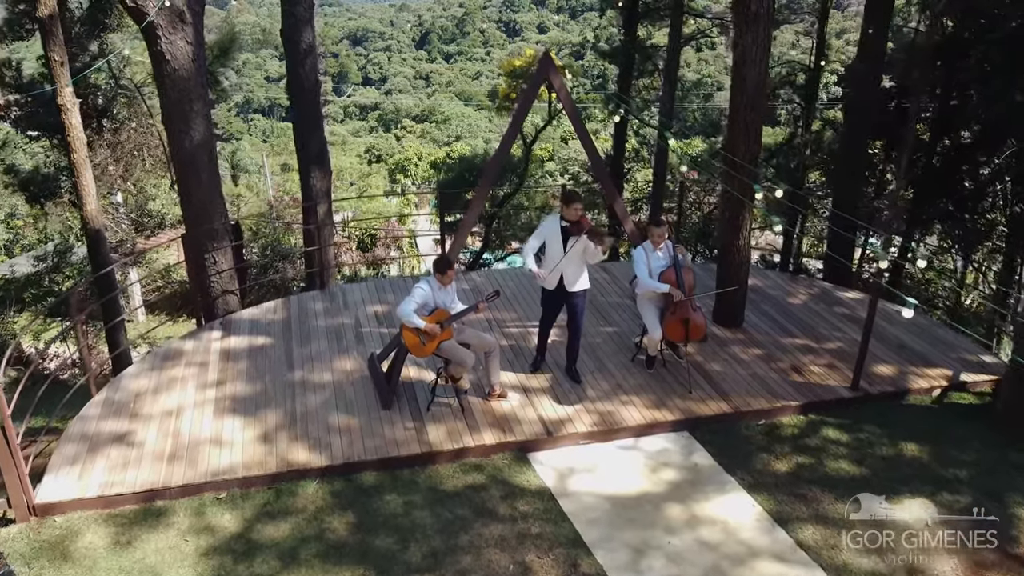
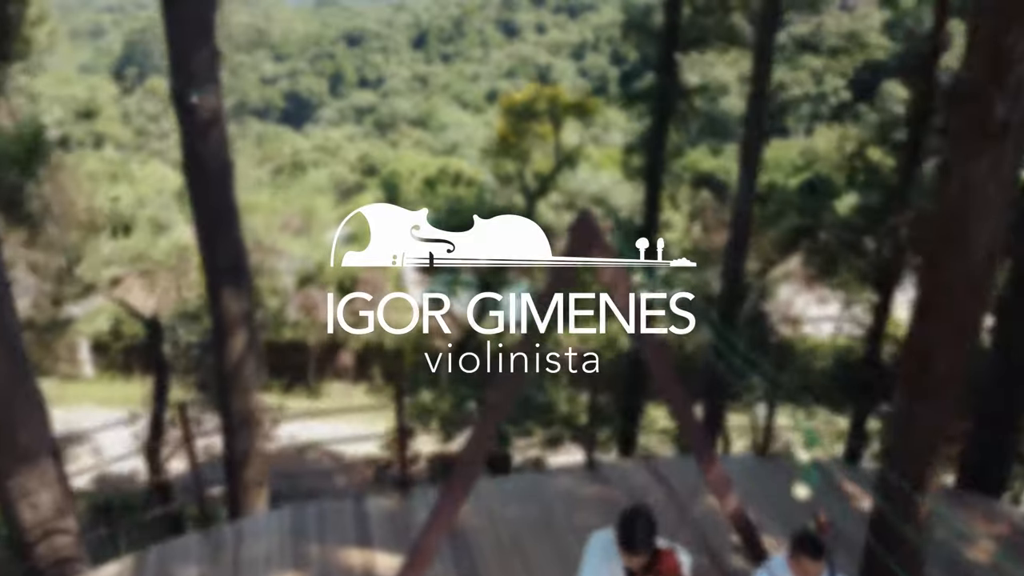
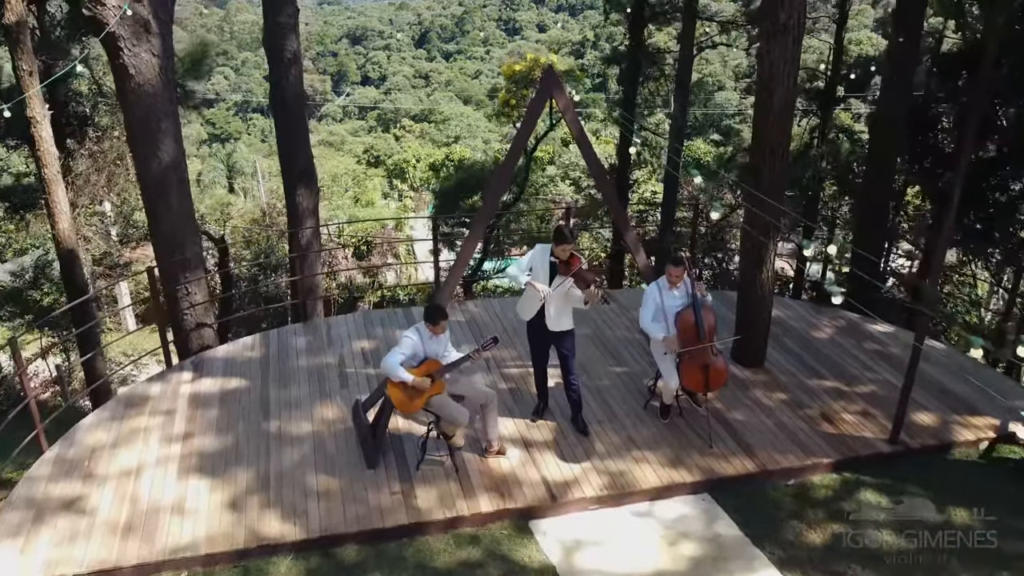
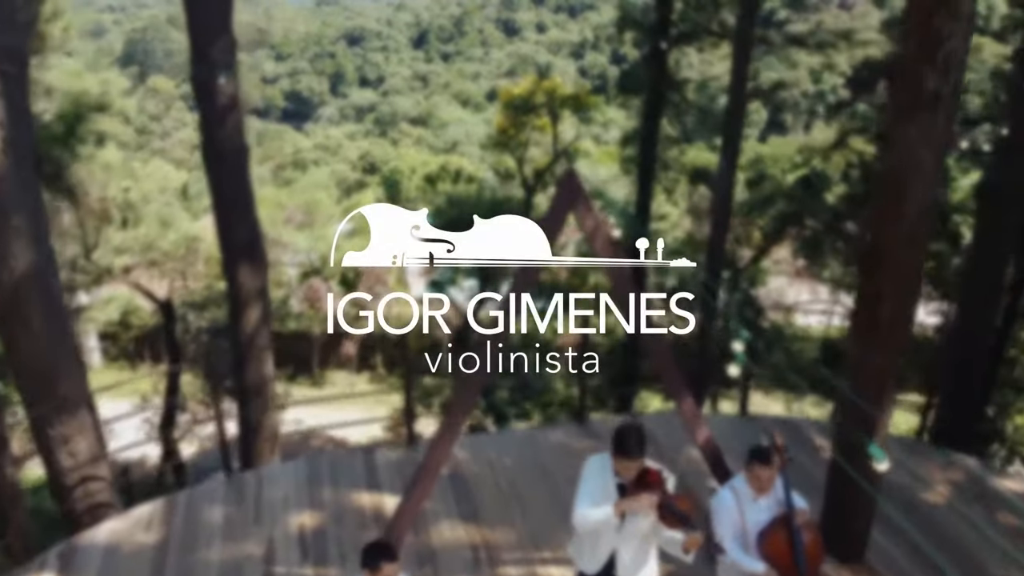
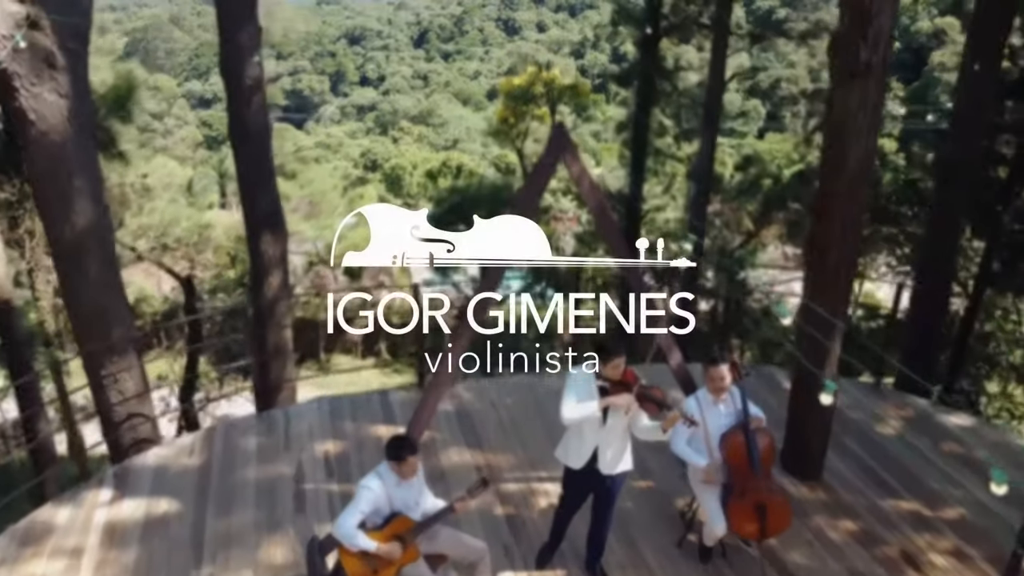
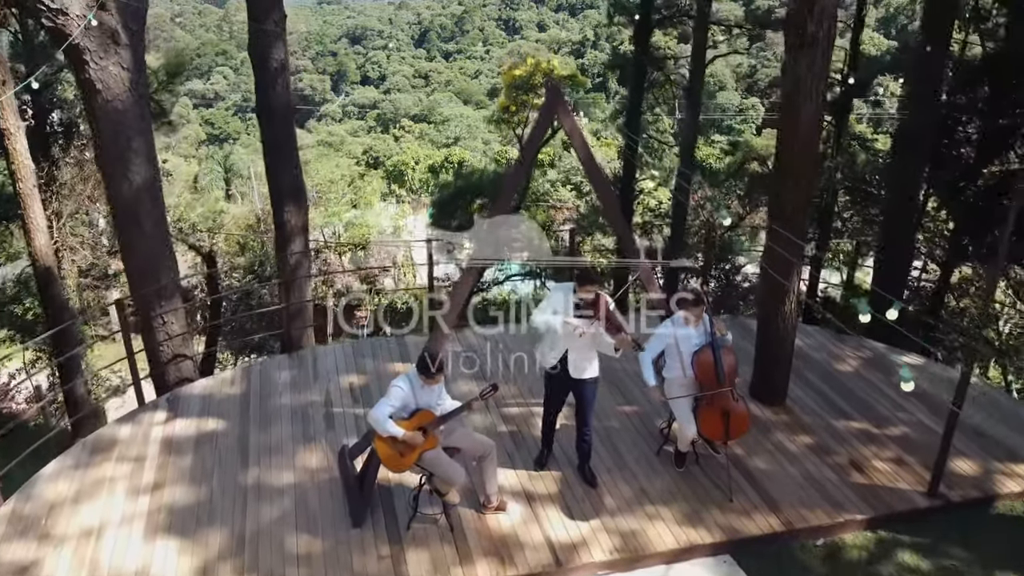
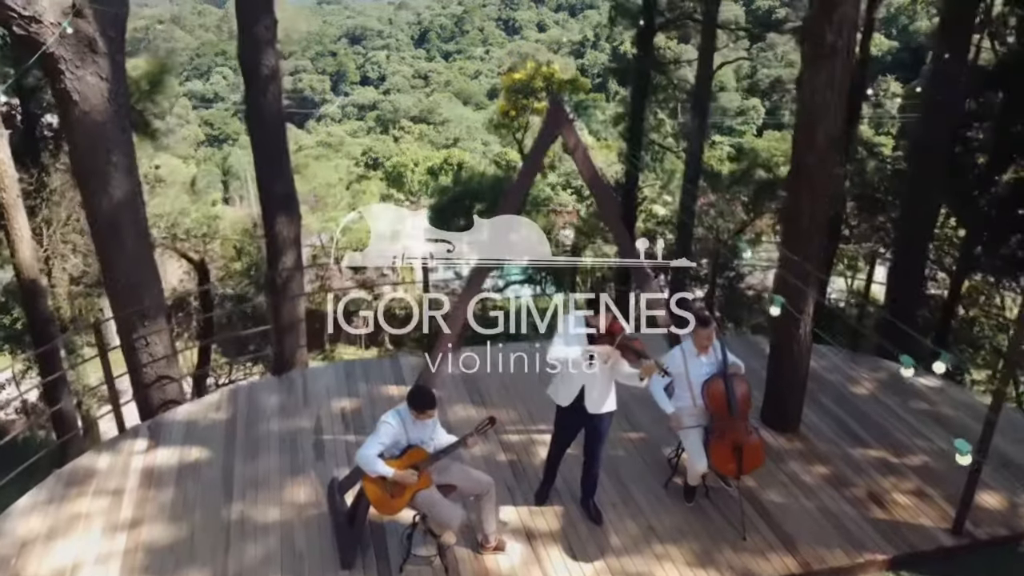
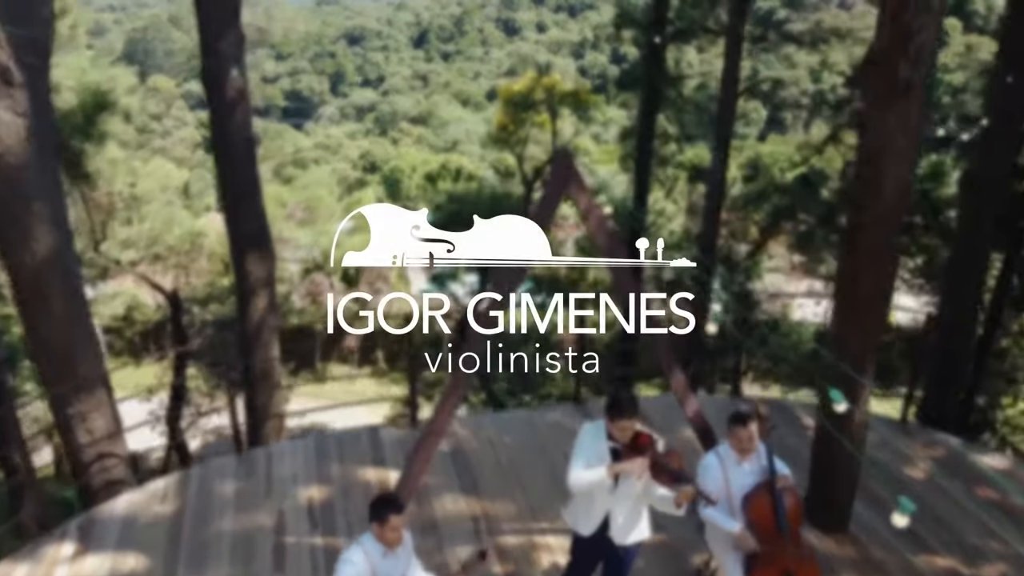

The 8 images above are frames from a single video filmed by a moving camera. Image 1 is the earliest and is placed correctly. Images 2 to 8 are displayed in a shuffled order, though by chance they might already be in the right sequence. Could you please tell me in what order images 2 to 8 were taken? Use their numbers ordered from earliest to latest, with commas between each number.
3, 6, 7, 5, 8, 4, 2
